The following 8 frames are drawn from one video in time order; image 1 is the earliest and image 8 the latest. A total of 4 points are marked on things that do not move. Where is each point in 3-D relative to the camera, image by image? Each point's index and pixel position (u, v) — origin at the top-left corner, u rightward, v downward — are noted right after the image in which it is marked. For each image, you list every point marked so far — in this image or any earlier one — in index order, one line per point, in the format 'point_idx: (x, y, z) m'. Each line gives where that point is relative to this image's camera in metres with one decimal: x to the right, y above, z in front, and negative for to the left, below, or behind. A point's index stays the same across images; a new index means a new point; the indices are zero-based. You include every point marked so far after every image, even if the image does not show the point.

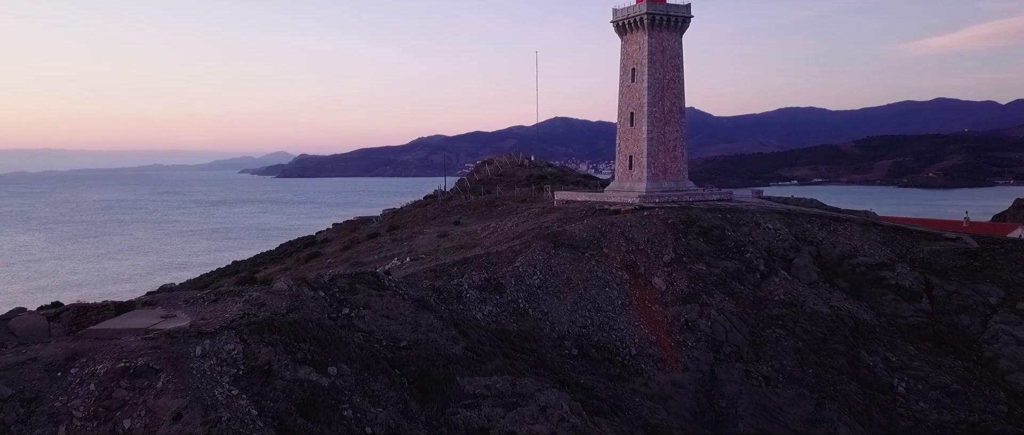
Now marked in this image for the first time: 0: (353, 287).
0: (-3.7, -1.6, +18.8) m
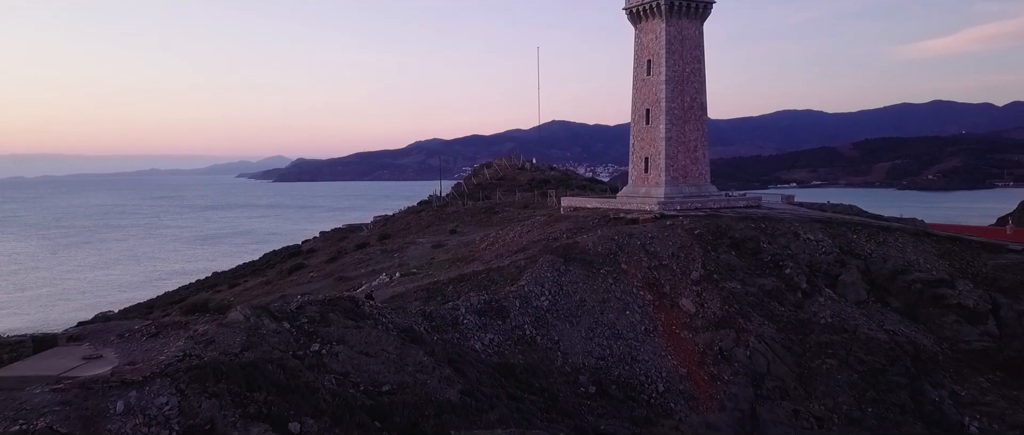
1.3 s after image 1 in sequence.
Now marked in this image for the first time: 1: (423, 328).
0: (-3.6, -1.9, +15.5) m
1: (-1.9, -2.4, +17.1) m
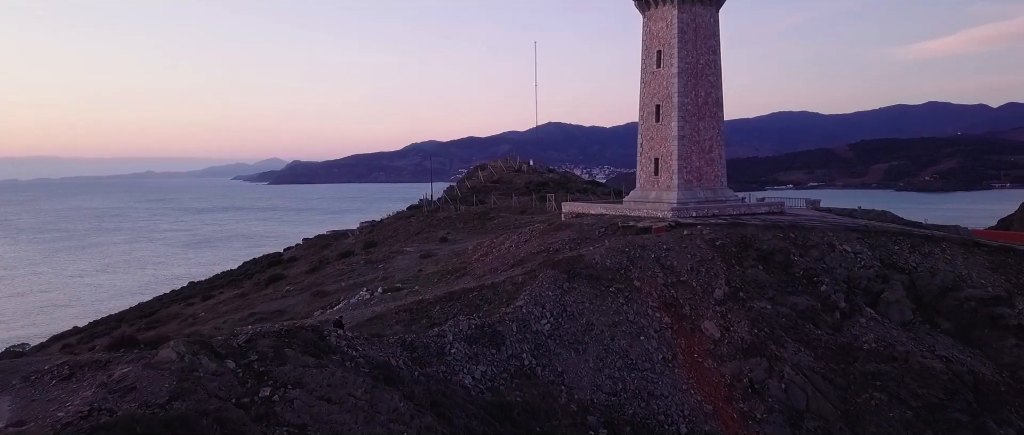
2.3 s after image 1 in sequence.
0: (-3.7, -2.1, +12.8) m
1: (-2.0, -2.6, +14.4) m
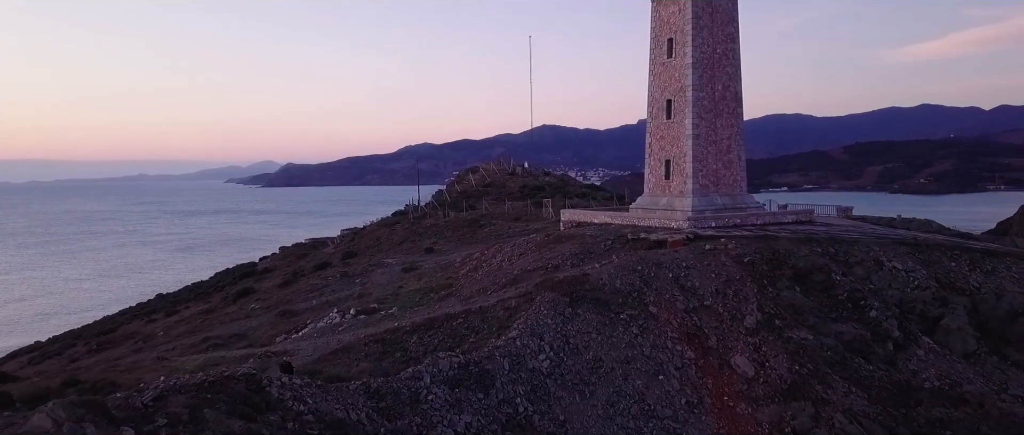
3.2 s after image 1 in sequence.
0: (-3.8, -2.4, +9.8) m
1: (-2.1, -2.8, +11.4) m
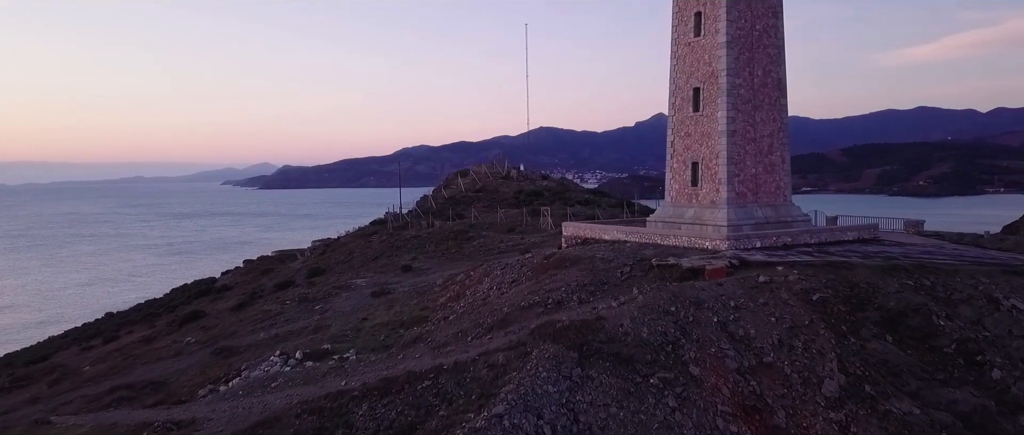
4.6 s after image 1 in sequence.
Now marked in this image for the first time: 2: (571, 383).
0: (-4.0, -2.7, +5.4) m
1: (-2.3, -3.1, +7.0) m
2: (+0.8, -2.2, +10.7) m
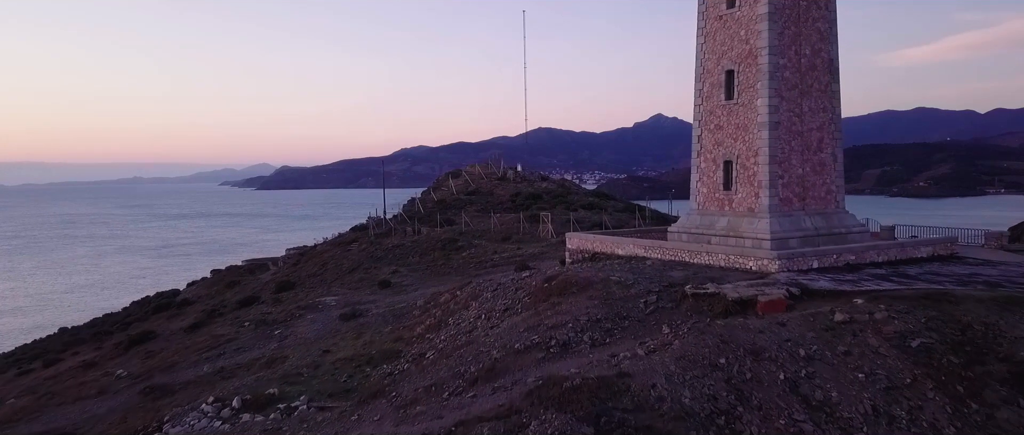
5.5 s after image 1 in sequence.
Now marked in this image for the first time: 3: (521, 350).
0: (-4.1, -2.9, +2.1) m
1: (-2.4, -3.3, +3.8) m
2: (+0.7, -2.4, +7.4) m
3: (+0.1, -1.7, +10.5) m
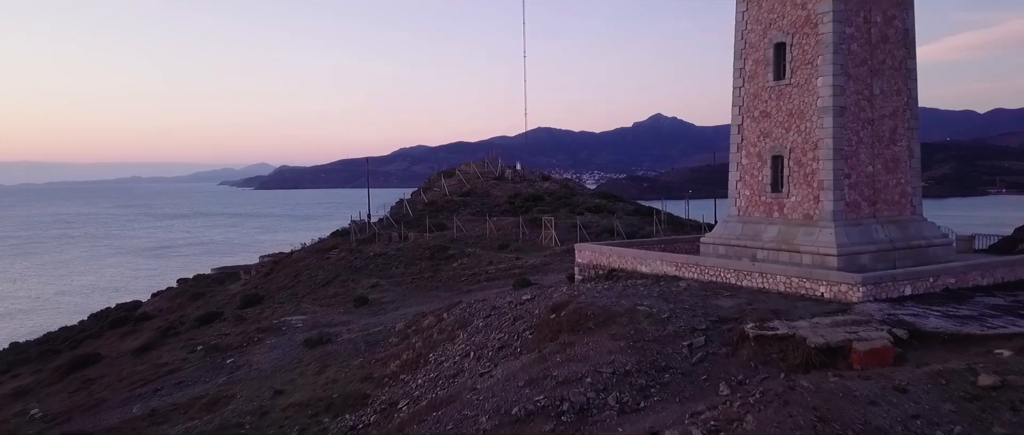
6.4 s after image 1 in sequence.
0: (-4.1, -3.0, -0.8) m
1: (-2.4, -3.5, +0.8) m
2: (+0.6, -2.5, +4.5) m
3: (+0.1, -1.9, +7.6) m
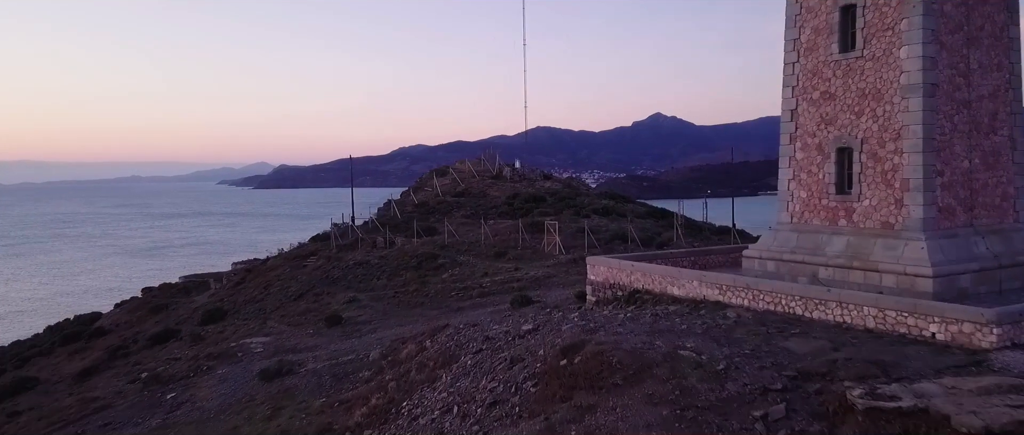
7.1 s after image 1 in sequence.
0: (-4.1, -3.1, -3.4) m
1: (-2.5, -3.6, -1.7) m
2: (+0.6, -2.6, +1.9) m
3: (+0.1, -2.0, +5.0) m
